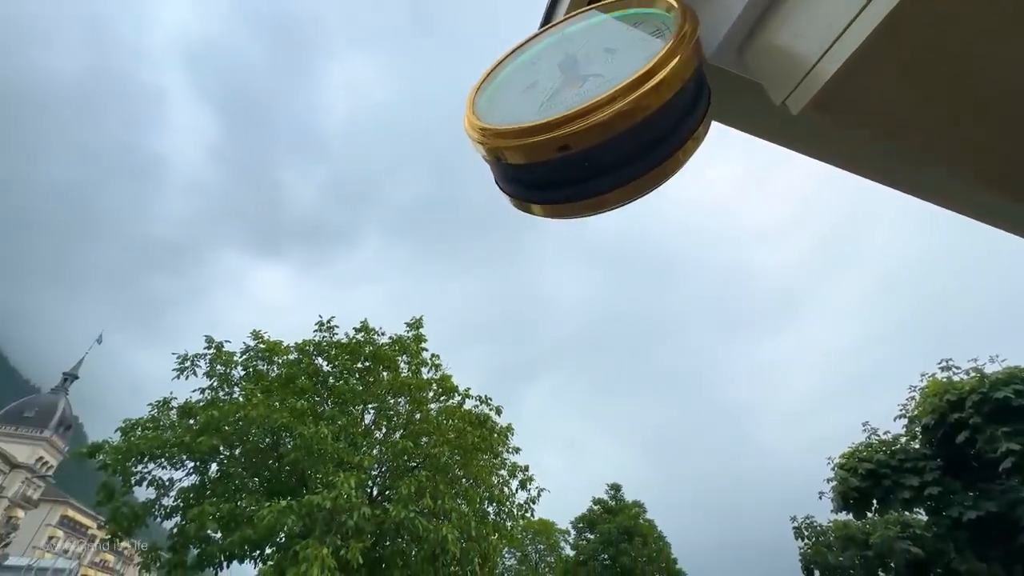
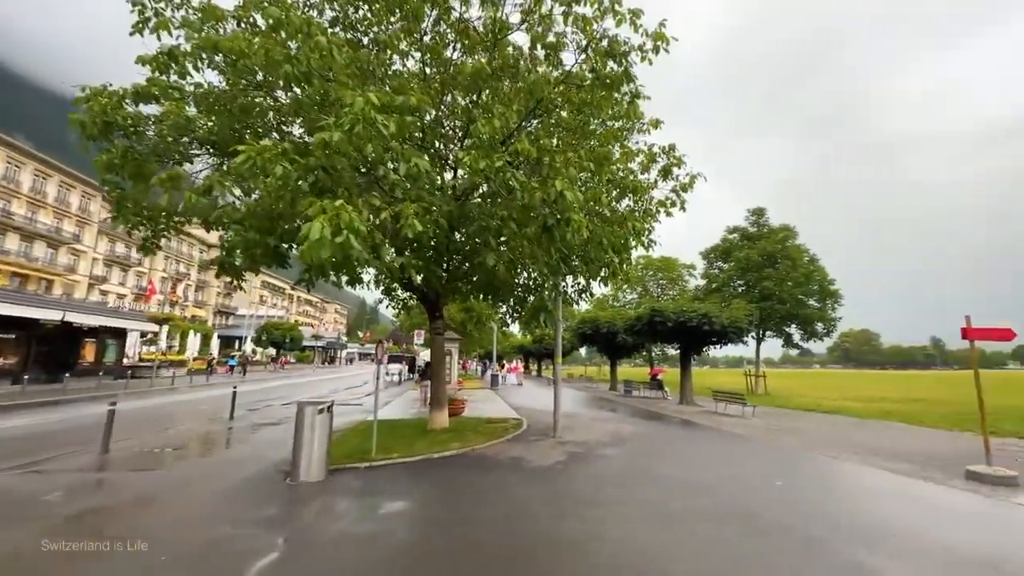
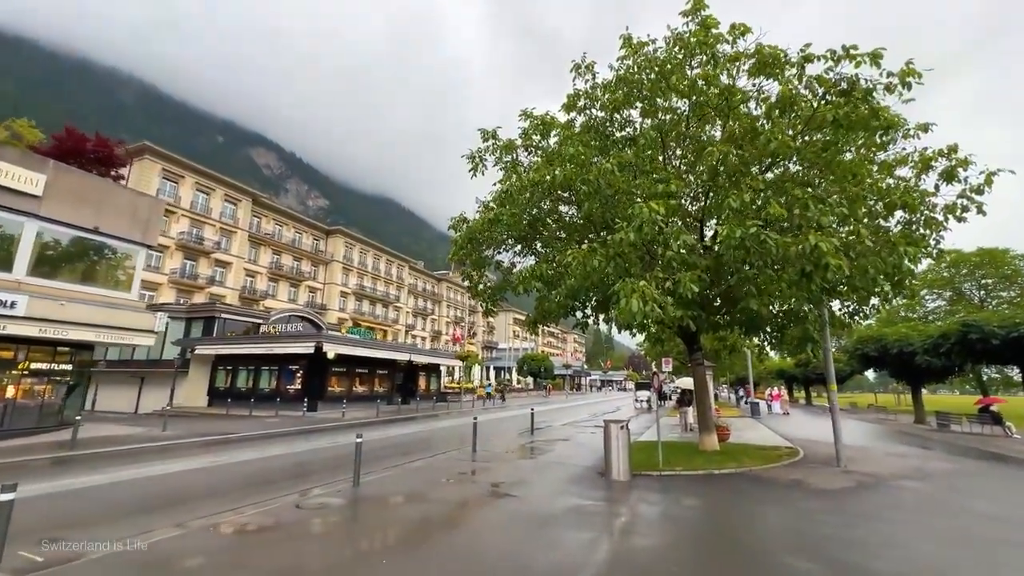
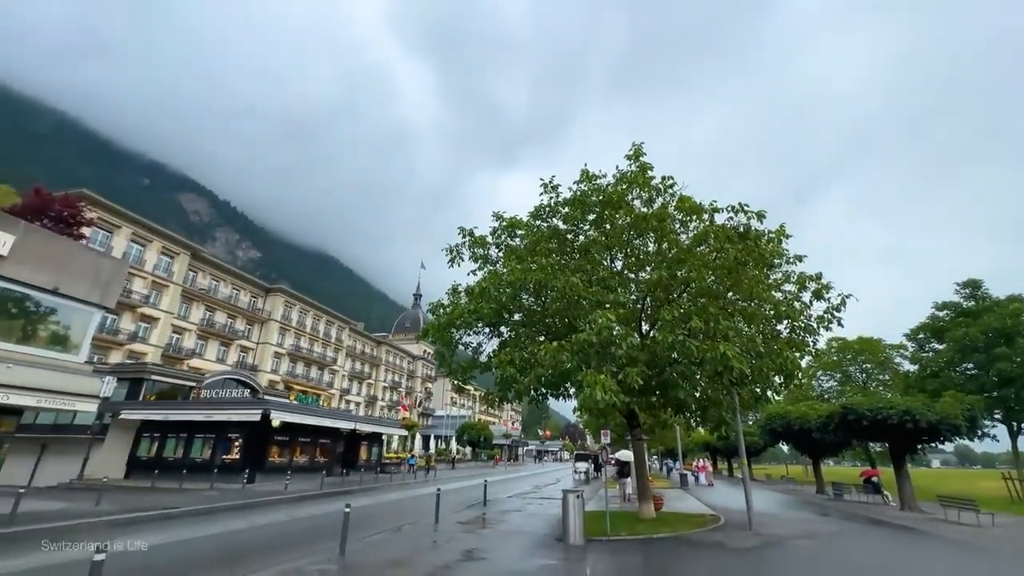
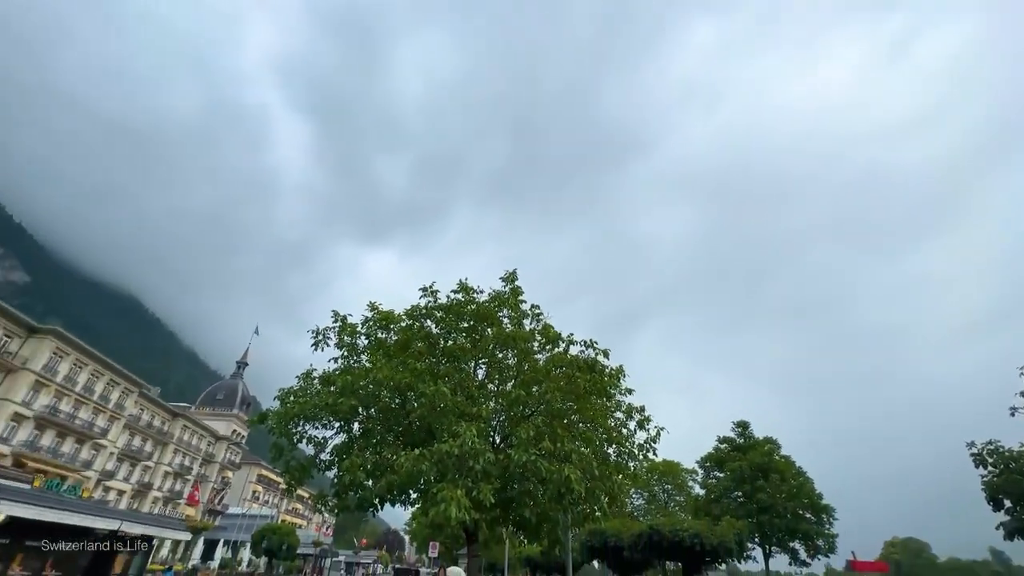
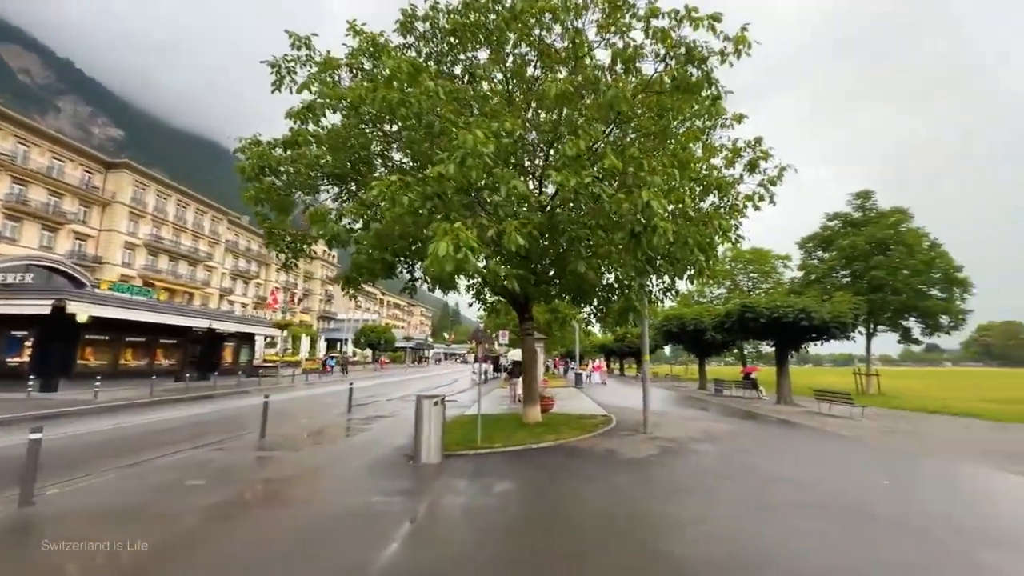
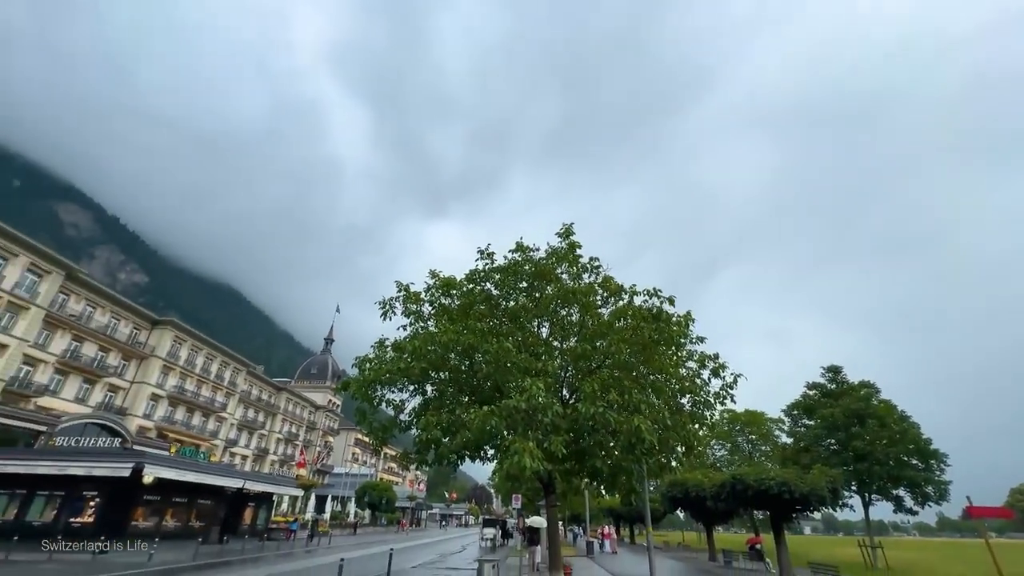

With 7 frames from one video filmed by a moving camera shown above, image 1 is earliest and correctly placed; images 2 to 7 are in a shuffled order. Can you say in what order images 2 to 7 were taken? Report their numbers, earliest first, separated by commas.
5, 7, 4, 3, 6, 2
